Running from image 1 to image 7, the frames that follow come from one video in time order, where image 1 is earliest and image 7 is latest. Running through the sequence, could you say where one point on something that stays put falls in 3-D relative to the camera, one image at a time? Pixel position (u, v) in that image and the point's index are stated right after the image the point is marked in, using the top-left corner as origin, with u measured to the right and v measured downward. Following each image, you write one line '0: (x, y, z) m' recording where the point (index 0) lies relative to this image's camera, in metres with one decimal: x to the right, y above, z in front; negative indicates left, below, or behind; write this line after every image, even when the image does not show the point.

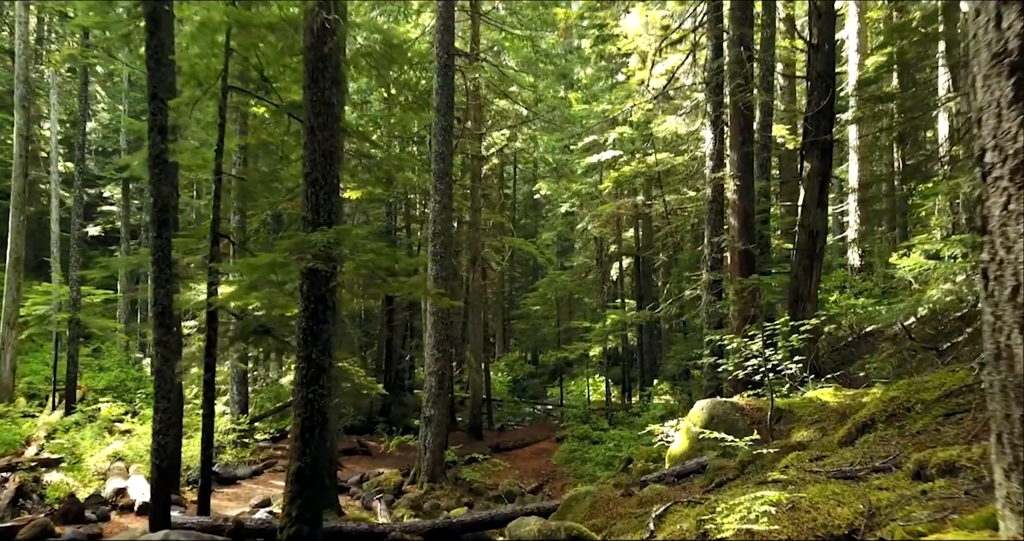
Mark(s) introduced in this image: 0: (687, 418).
0: (+2.2, -1.9, +7.9) m
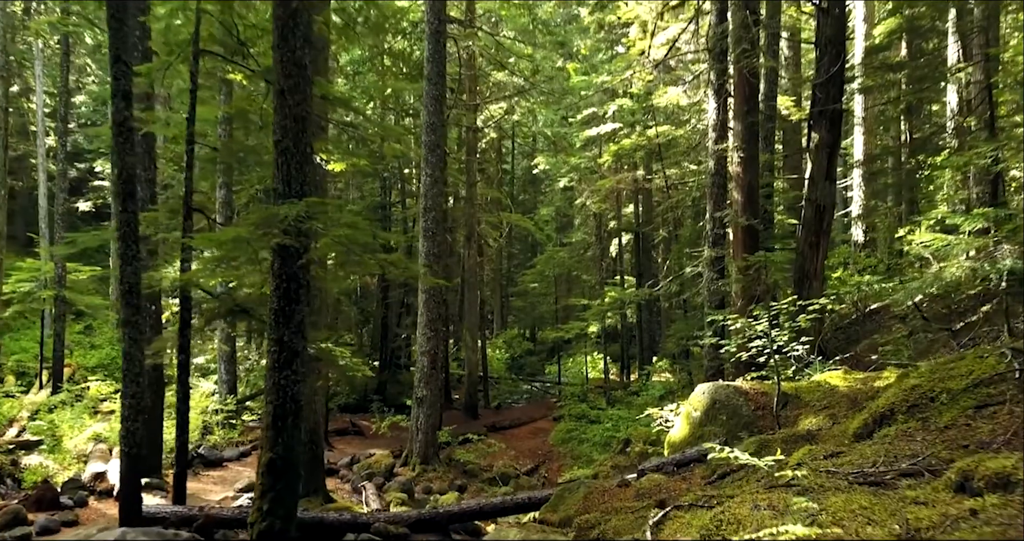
0: (+2.1, -1.6, +7.5) m
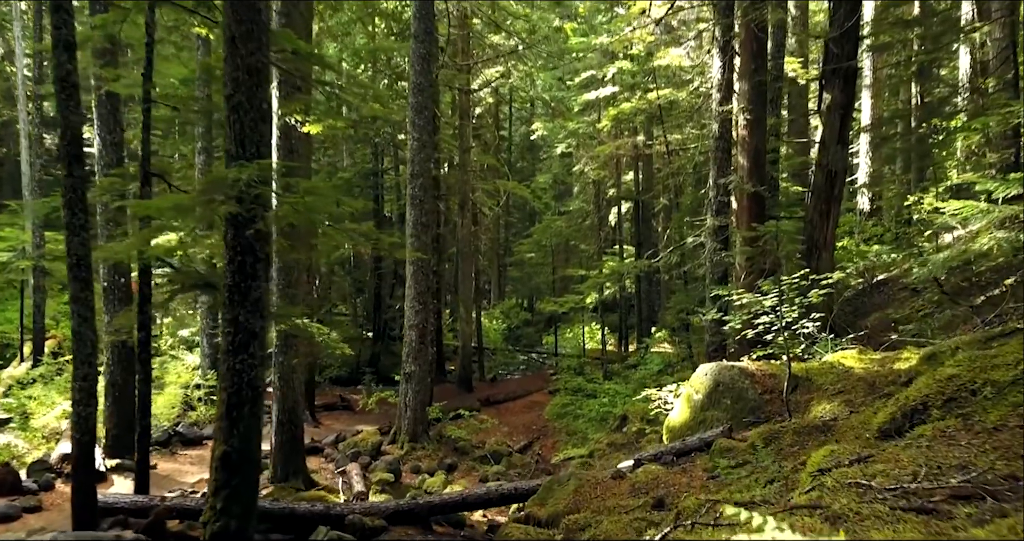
0: (+2.0, -1.3, +7.0) m
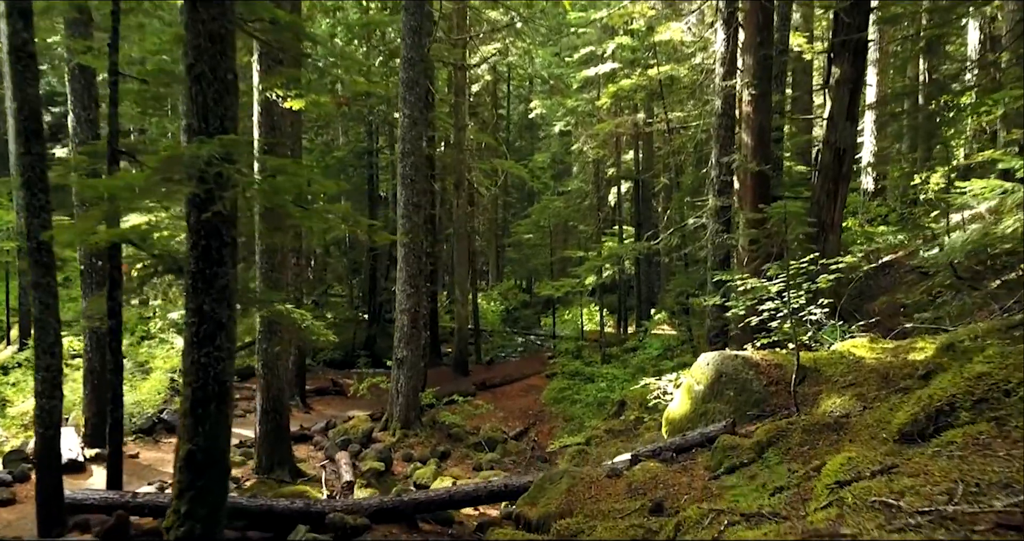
0: (+1.9, -1.1, +6.6) m
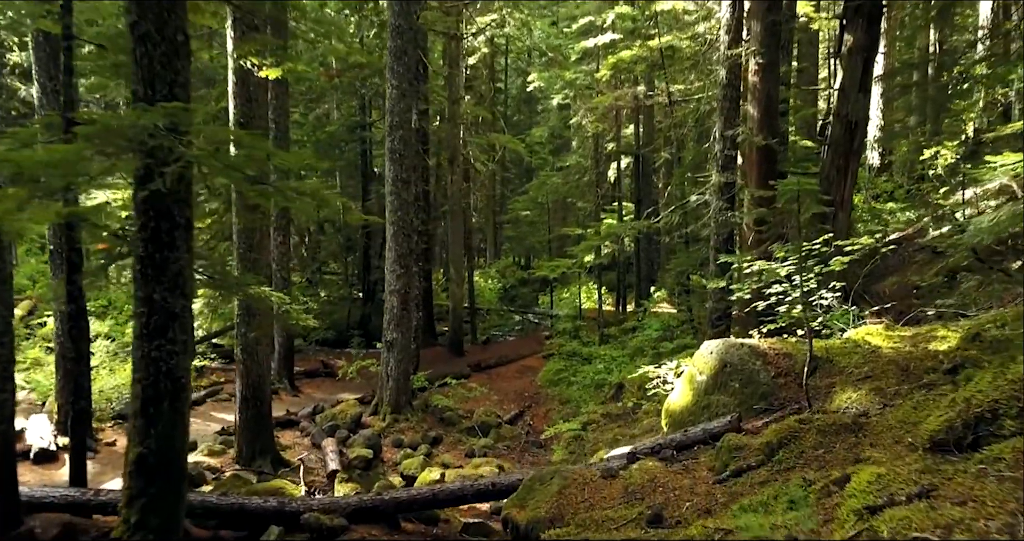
0: (+1.8, -0.9, +6.2) m
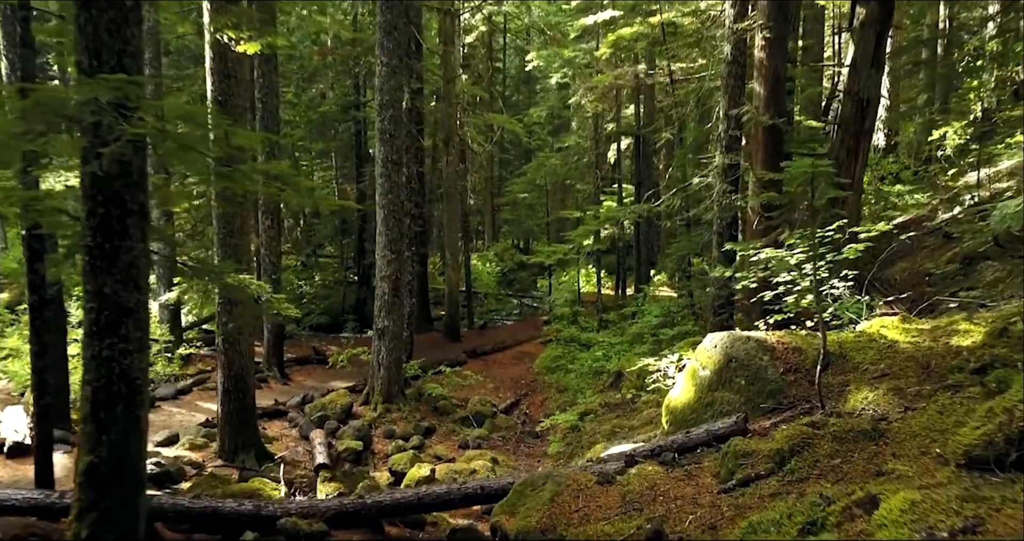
0: (+1.7, -0.8, +5.8) m
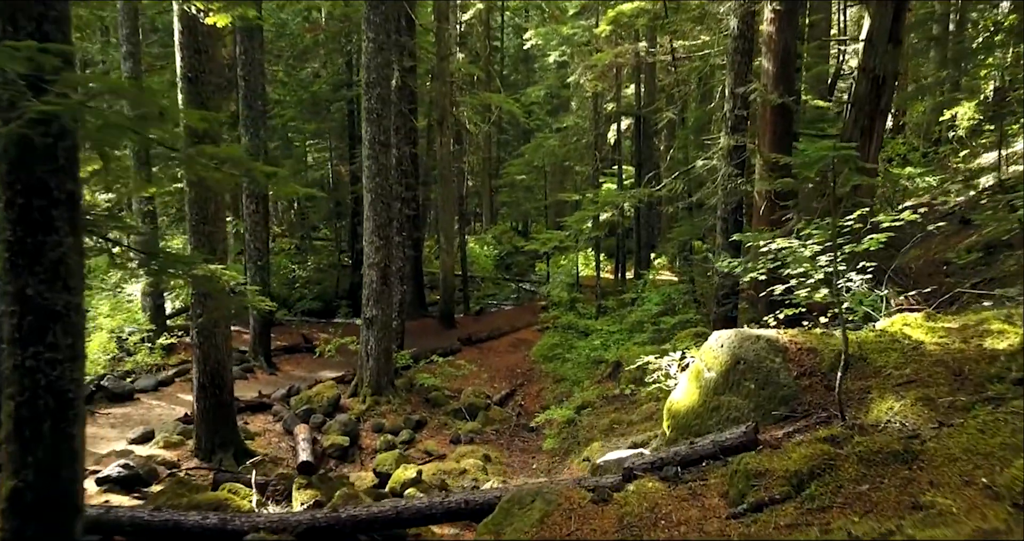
0: (+1.6, -0.7, +5.4) m
